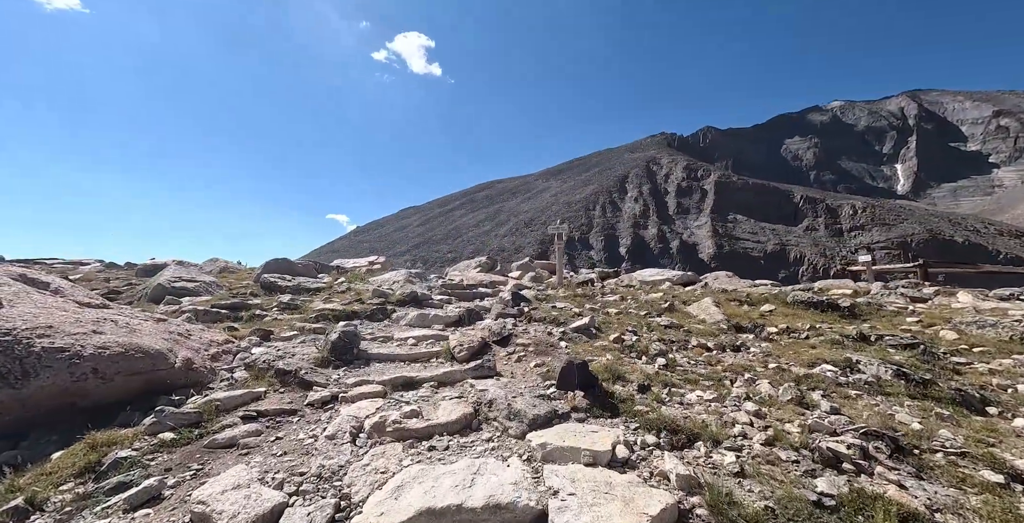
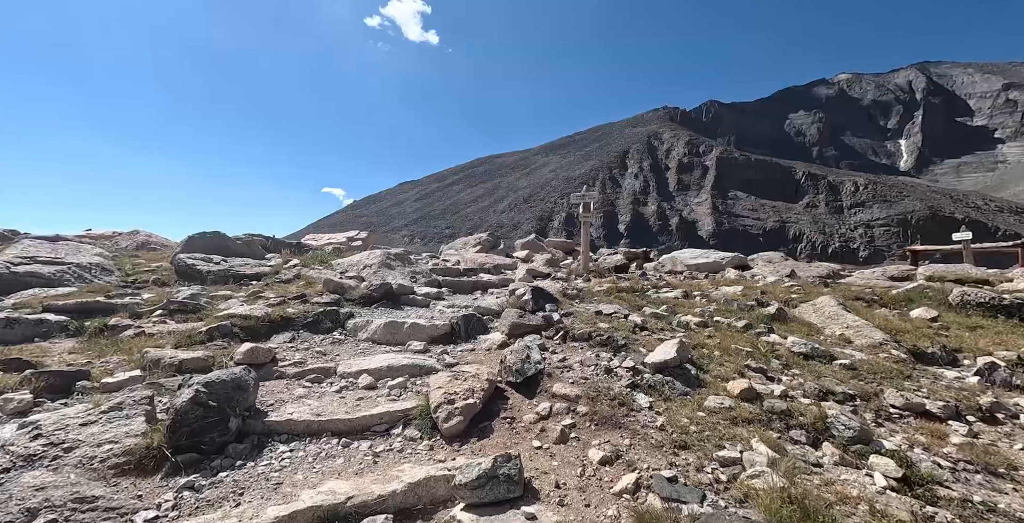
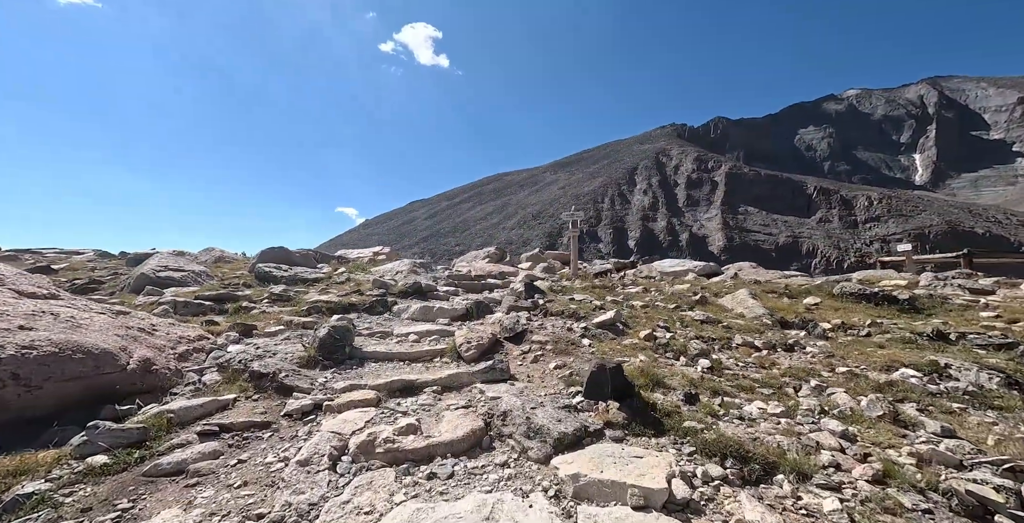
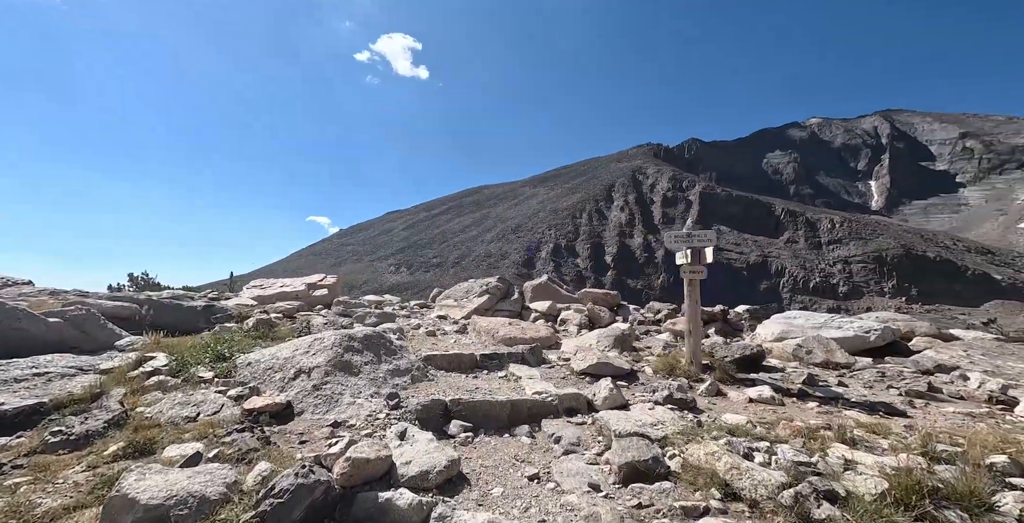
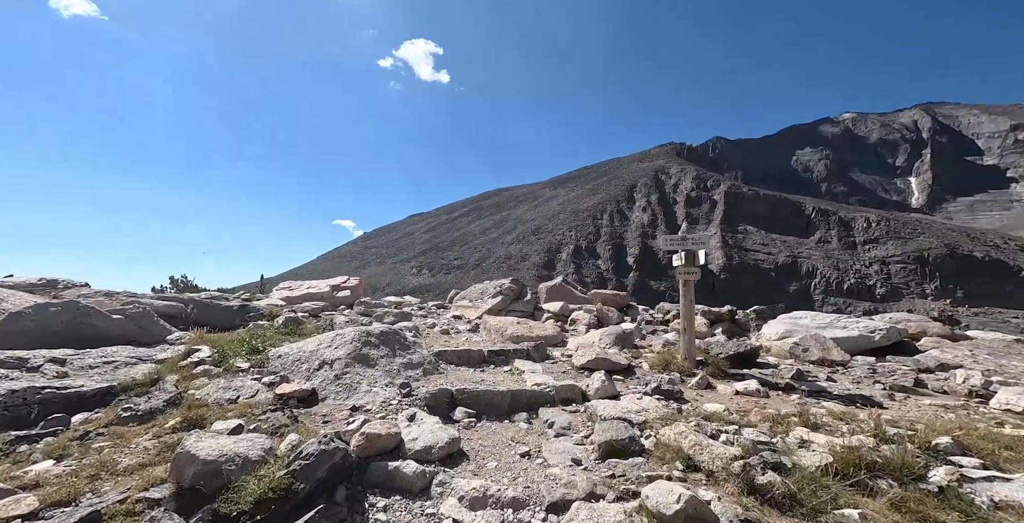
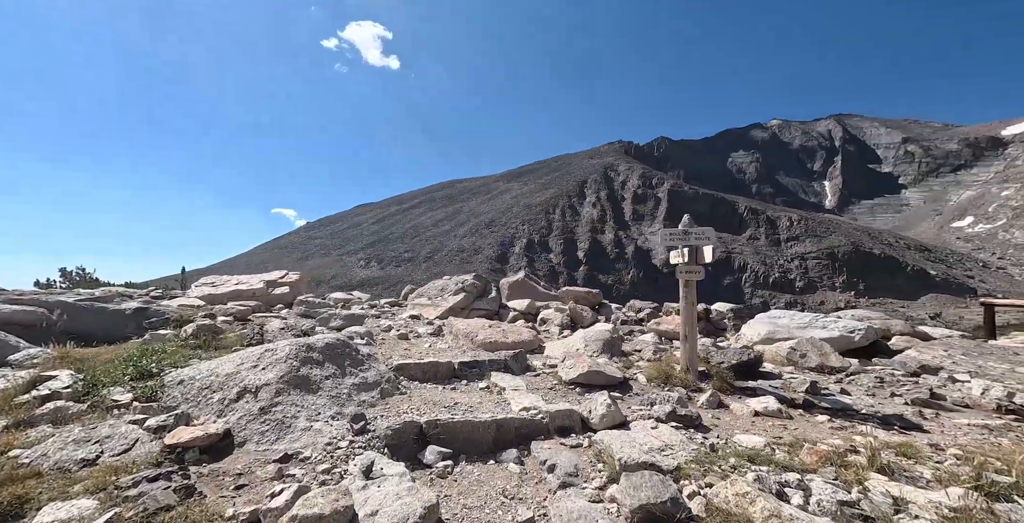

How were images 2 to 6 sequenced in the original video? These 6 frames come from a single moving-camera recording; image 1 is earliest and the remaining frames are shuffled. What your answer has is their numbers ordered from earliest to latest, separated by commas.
3, 2, 5, 4, 6
